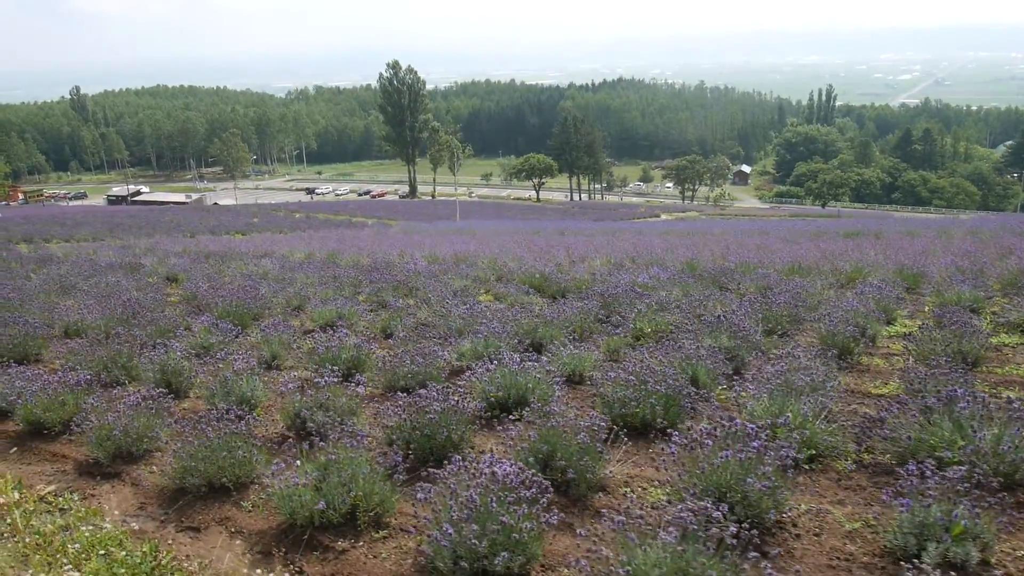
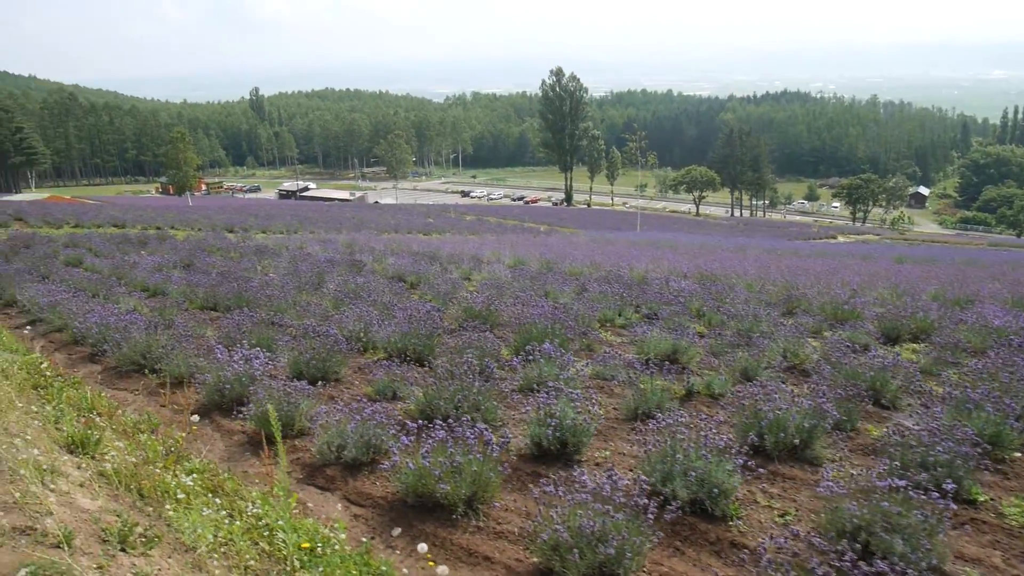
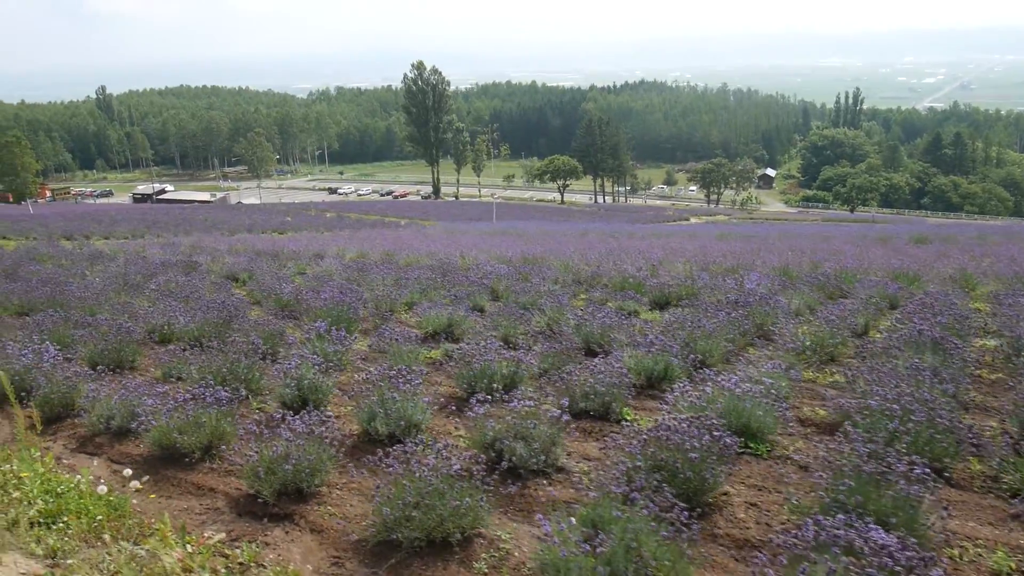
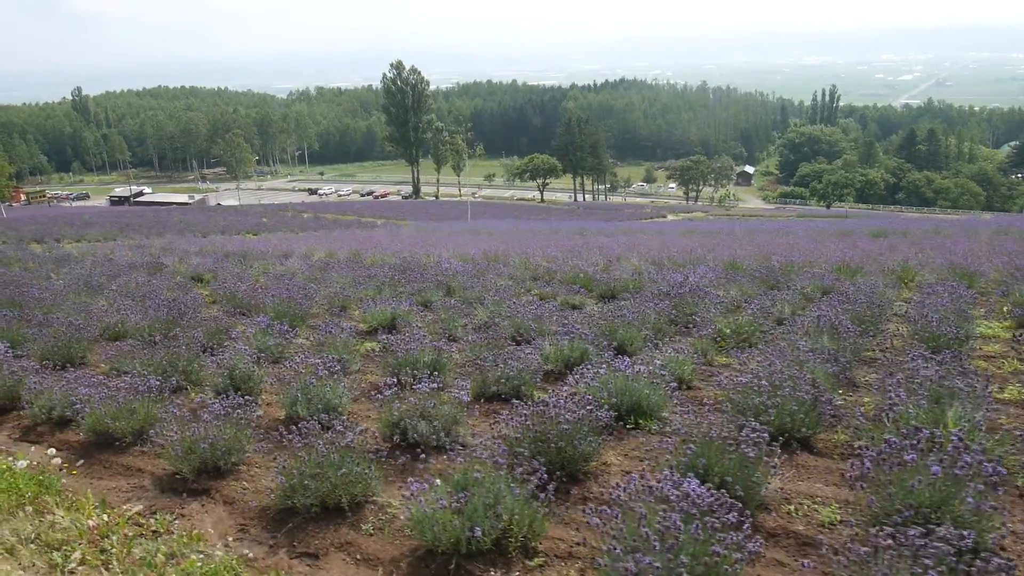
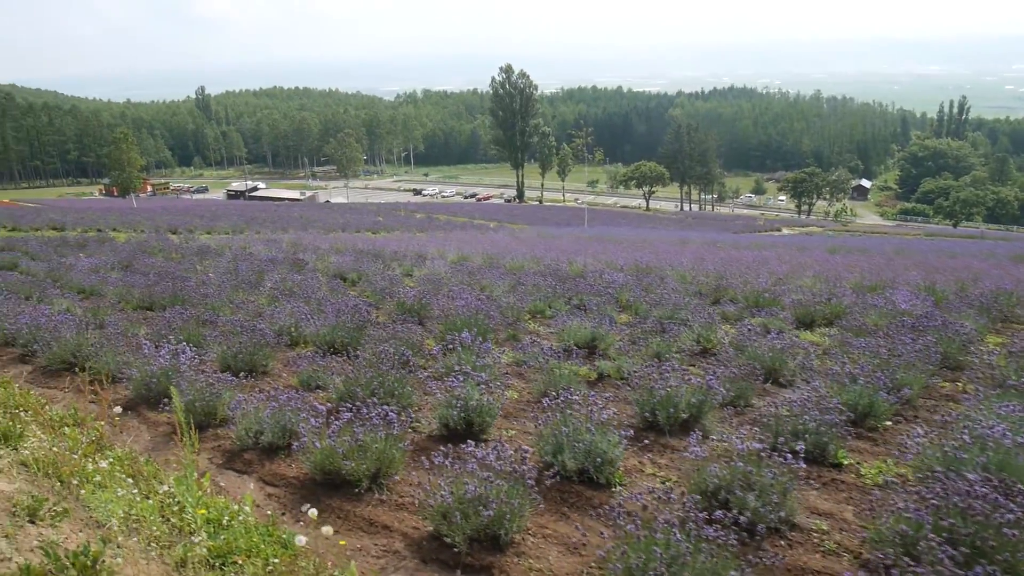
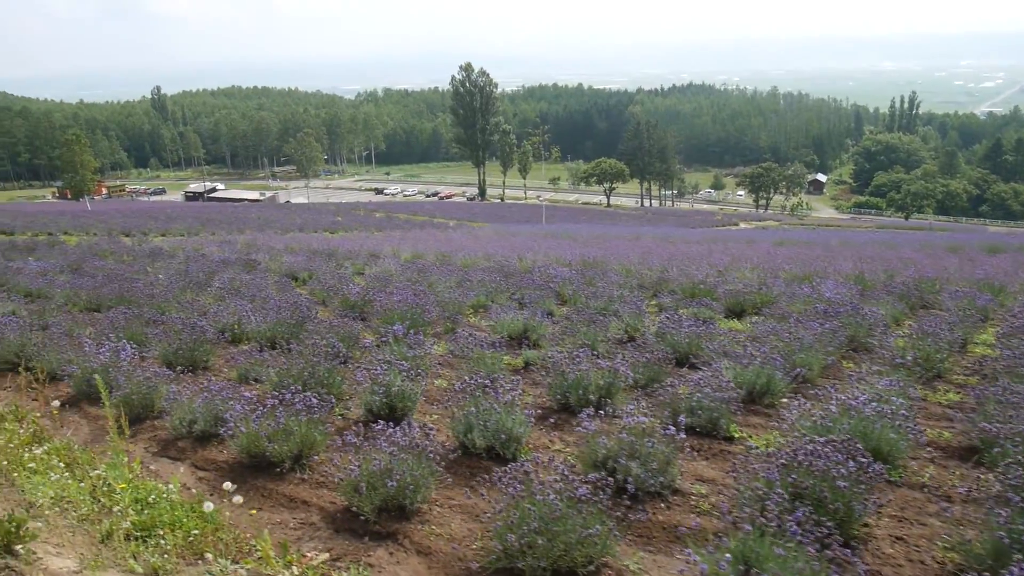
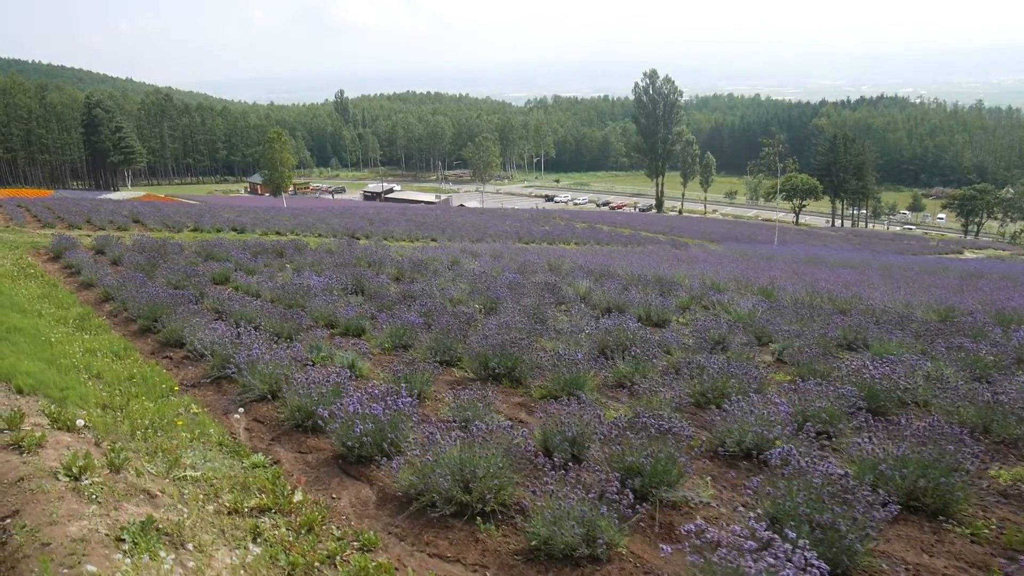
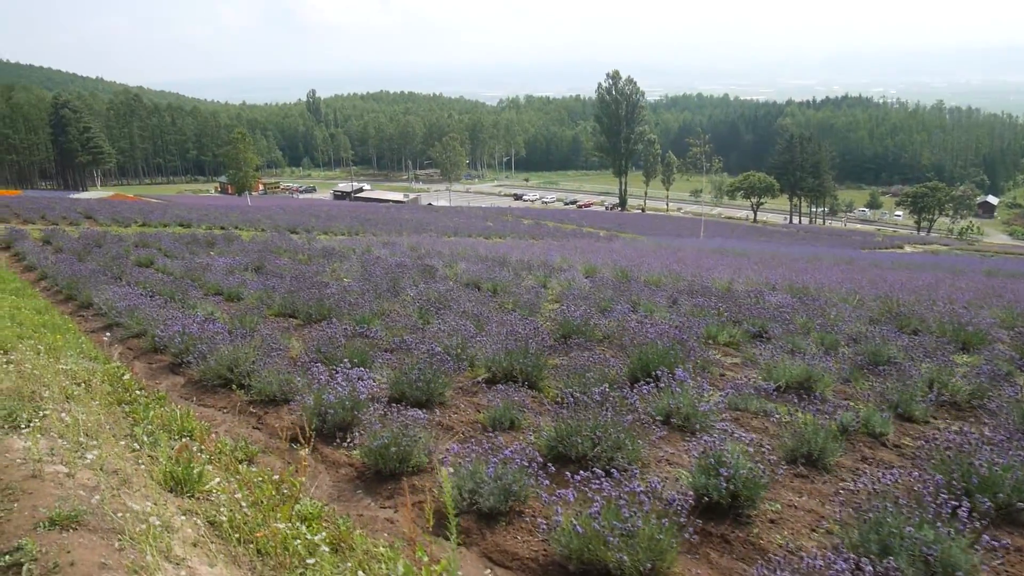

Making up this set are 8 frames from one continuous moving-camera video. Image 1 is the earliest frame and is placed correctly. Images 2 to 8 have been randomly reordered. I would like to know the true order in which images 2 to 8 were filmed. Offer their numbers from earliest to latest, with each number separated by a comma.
4, 3, 6, 5, 2, 8, 7
